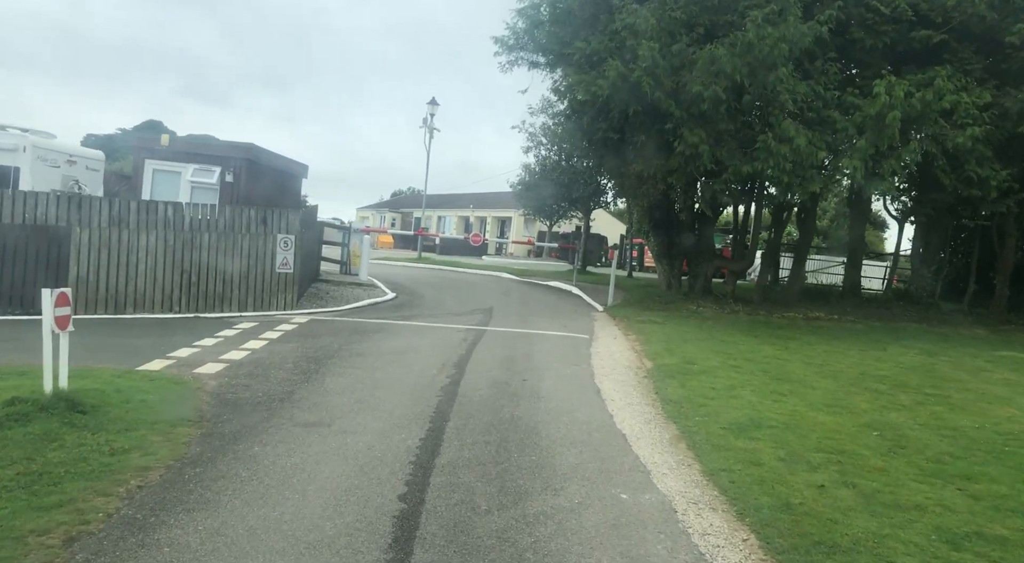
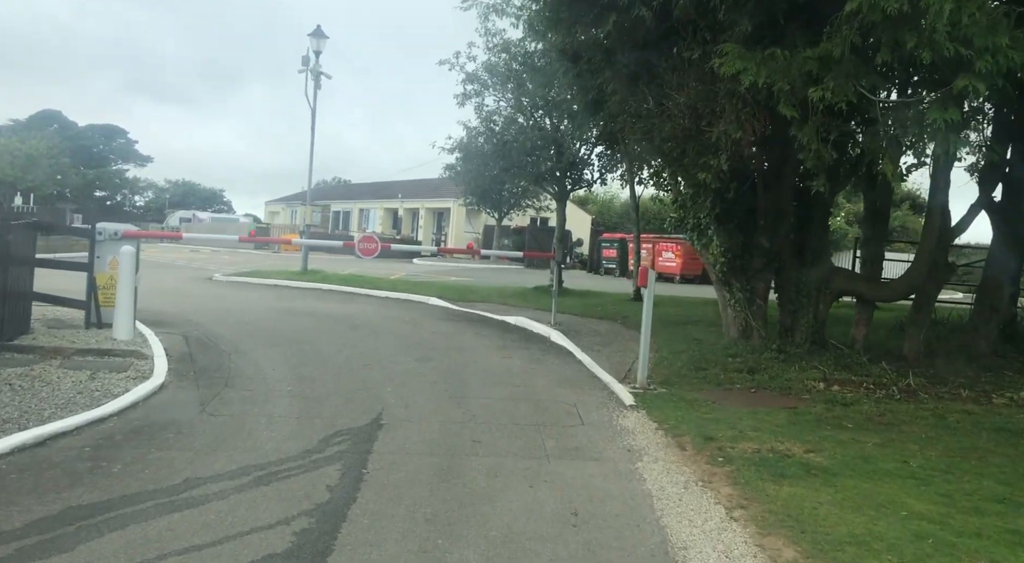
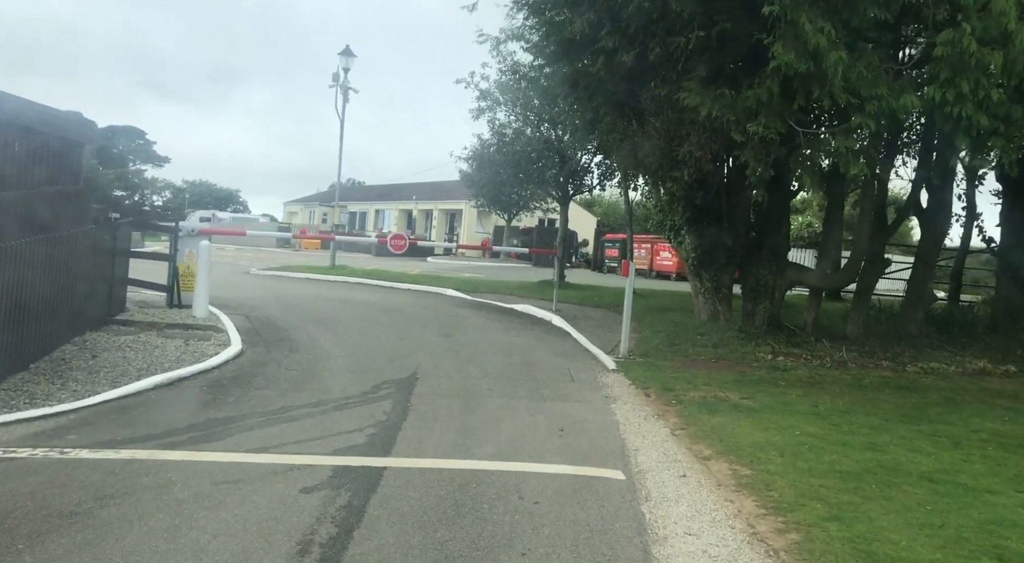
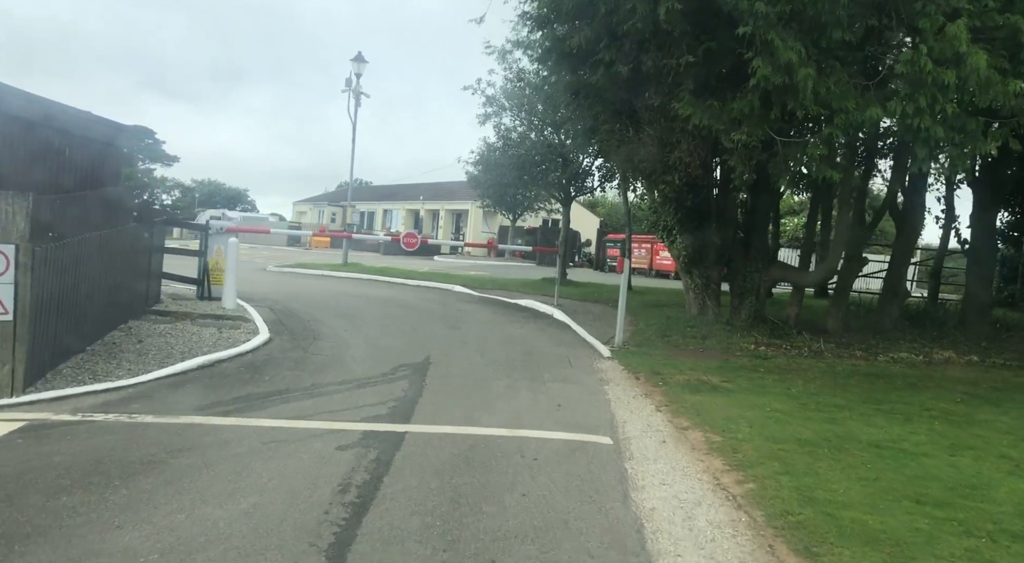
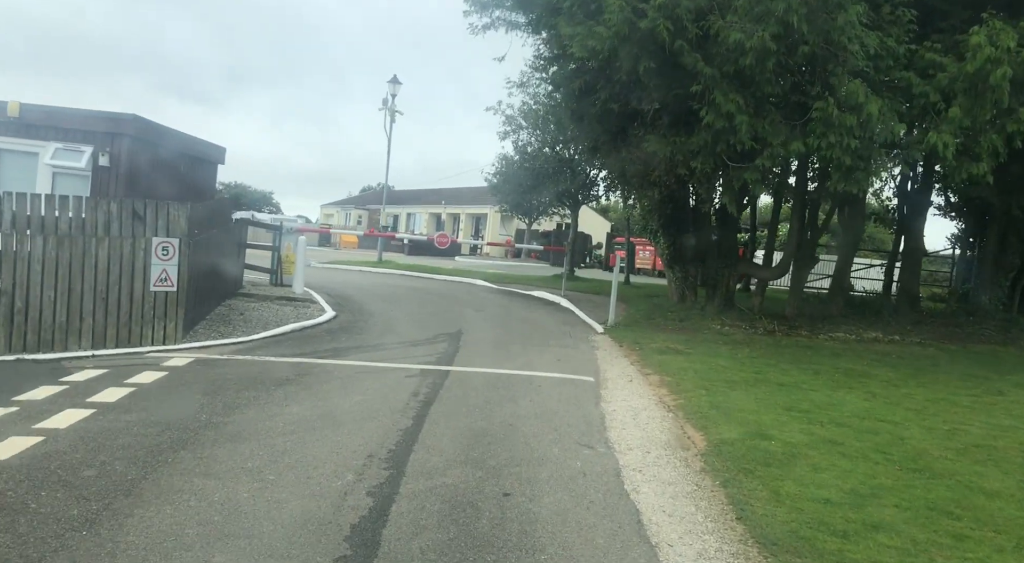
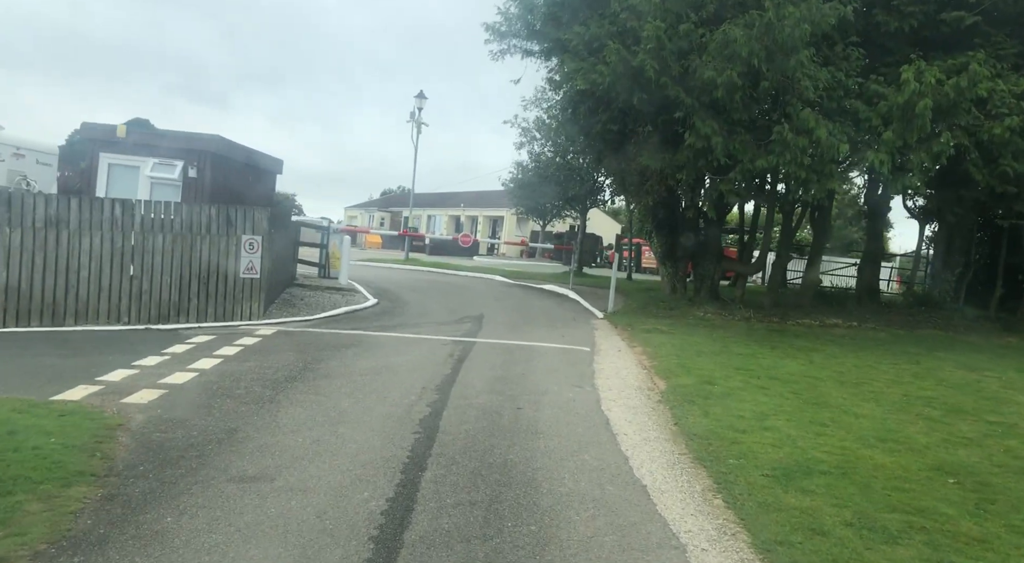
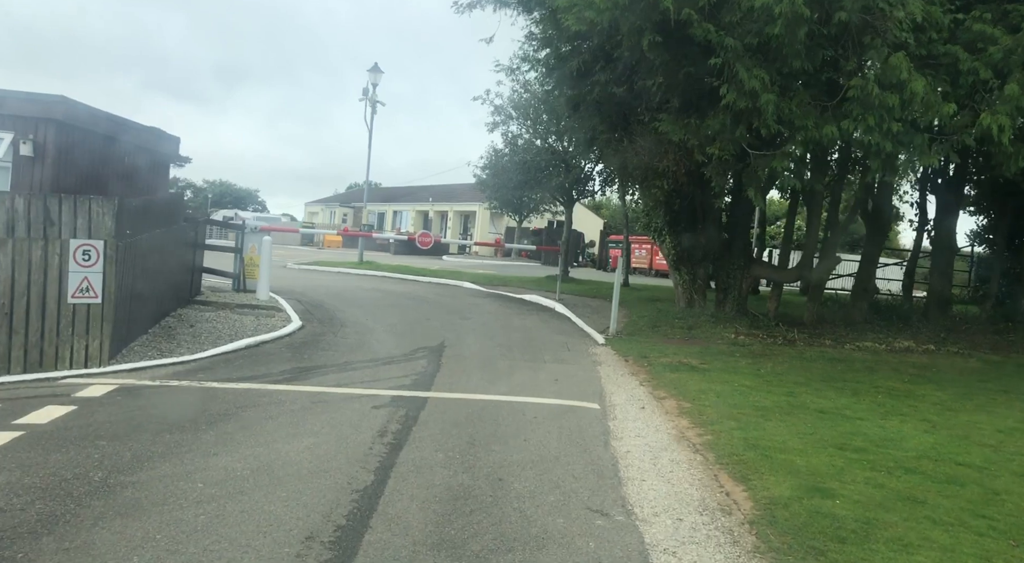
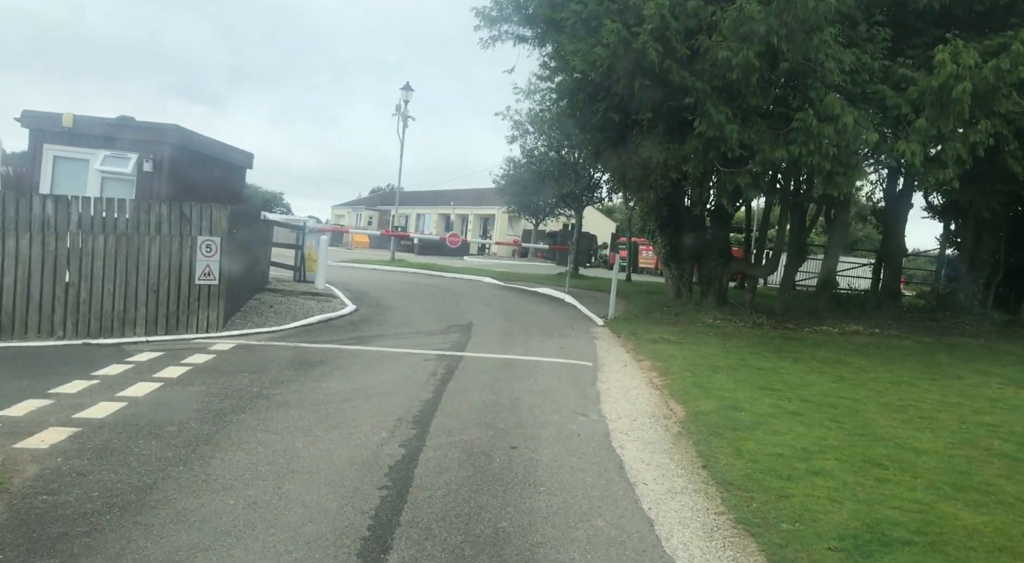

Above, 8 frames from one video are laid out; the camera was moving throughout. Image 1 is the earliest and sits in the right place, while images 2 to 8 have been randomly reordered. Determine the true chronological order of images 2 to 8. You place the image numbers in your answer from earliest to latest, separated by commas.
6, 8, 5, 7, 4, 3, 2
